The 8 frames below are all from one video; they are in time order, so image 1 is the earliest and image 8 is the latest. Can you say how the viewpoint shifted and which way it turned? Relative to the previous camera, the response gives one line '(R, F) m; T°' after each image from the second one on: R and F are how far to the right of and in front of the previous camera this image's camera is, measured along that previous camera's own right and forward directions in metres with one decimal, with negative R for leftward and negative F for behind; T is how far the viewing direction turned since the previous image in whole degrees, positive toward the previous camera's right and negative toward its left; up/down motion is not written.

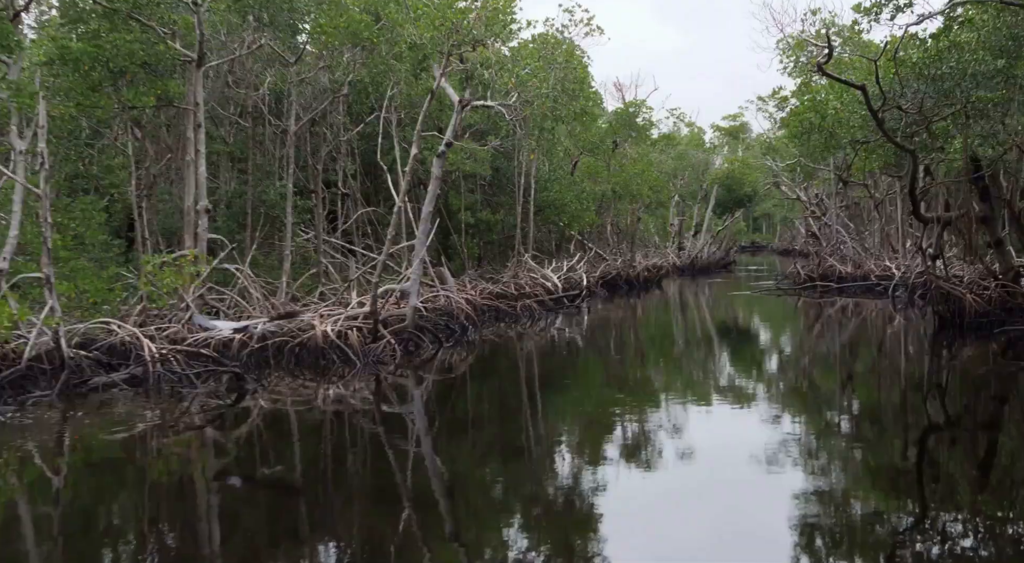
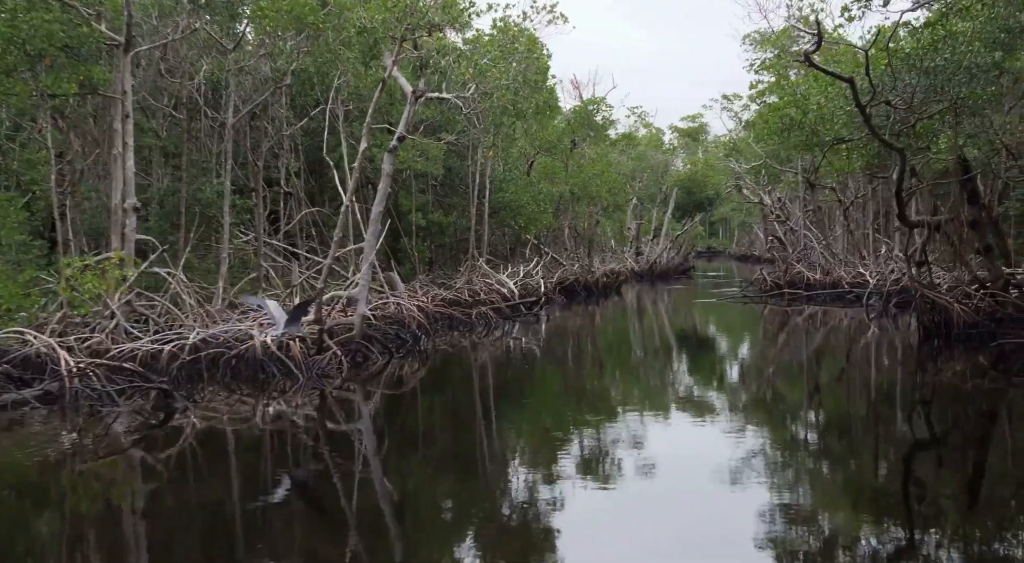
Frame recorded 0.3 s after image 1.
(-0.1, +1.1) m; +3°
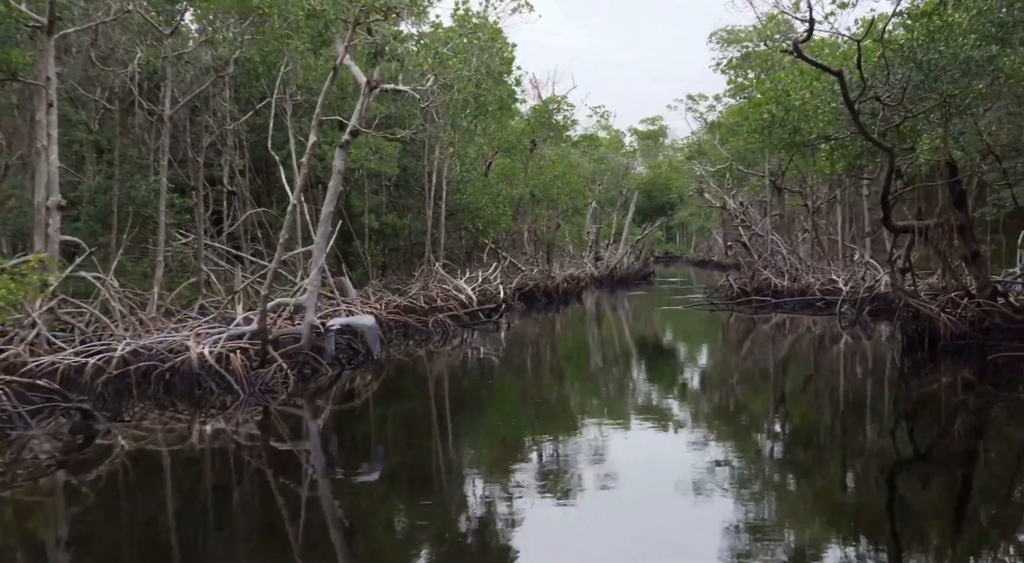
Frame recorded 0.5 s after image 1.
(-0.1, +0.9) m; +3°
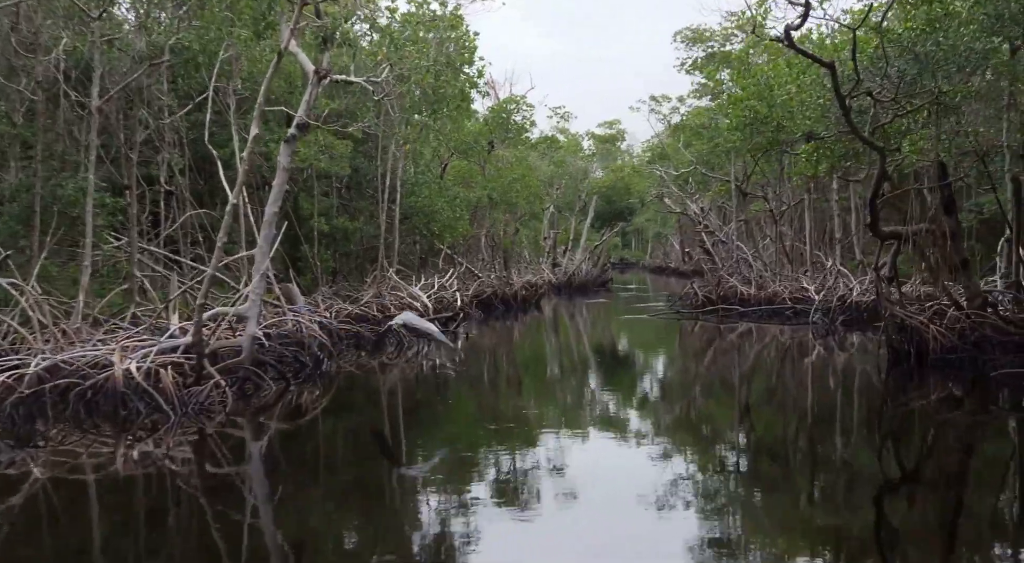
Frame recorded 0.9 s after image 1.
(-0.1, +0.9) m; +3°
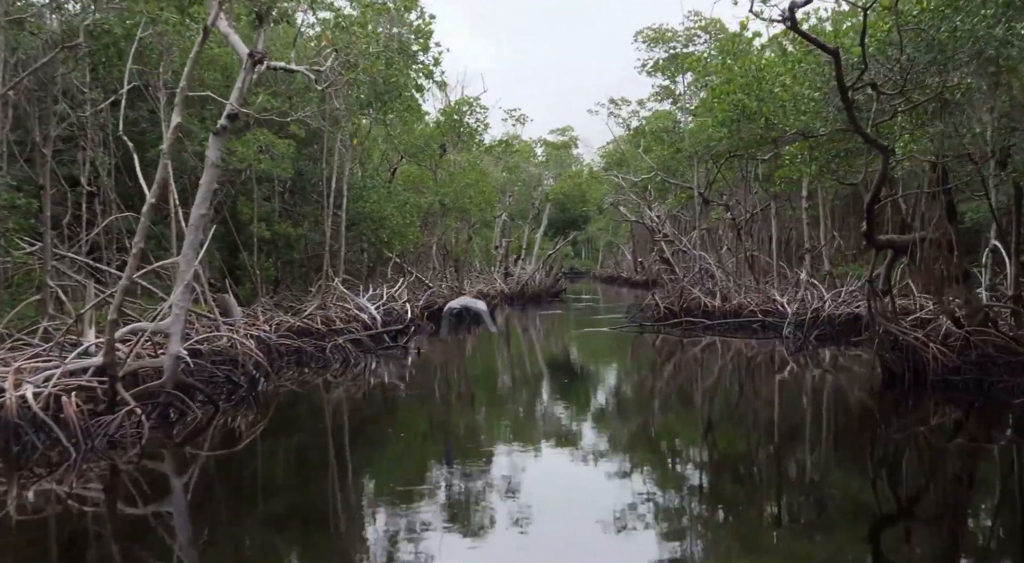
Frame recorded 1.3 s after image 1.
(-0.1, +1.2) m; +3°
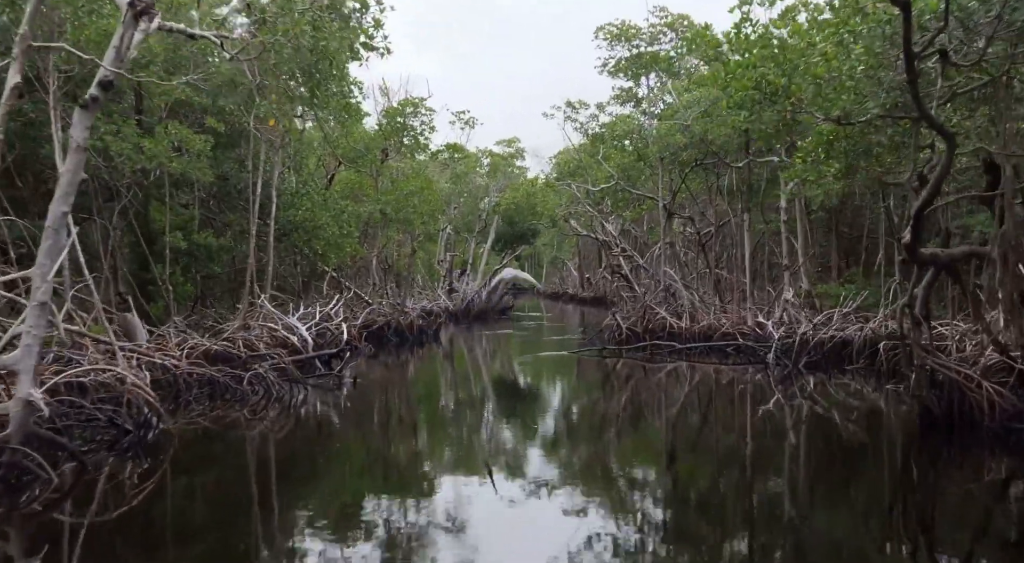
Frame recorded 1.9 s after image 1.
(-0.2, +2.1) m; +4°
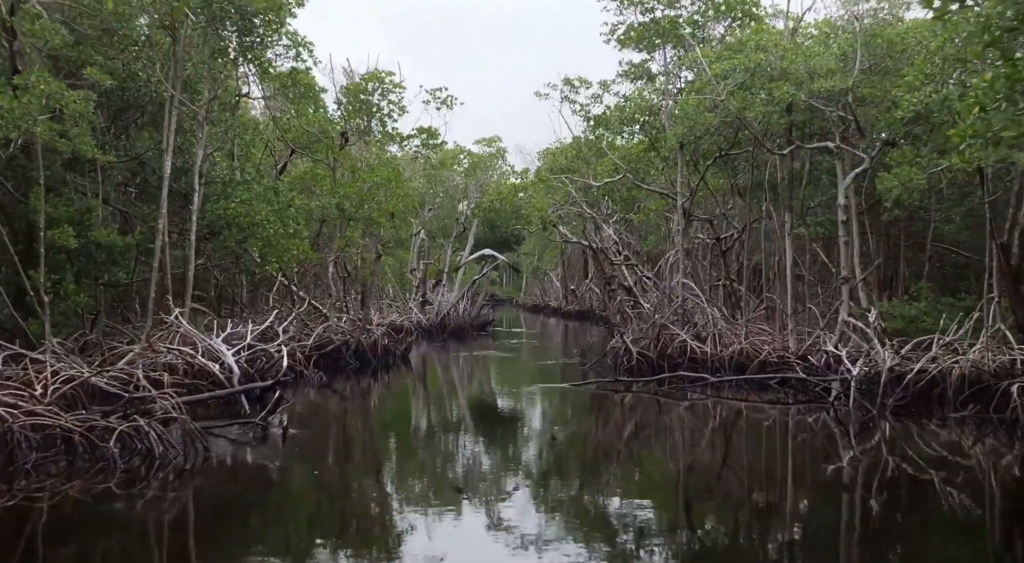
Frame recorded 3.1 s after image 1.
(-0.2, +3.6) m; +2°
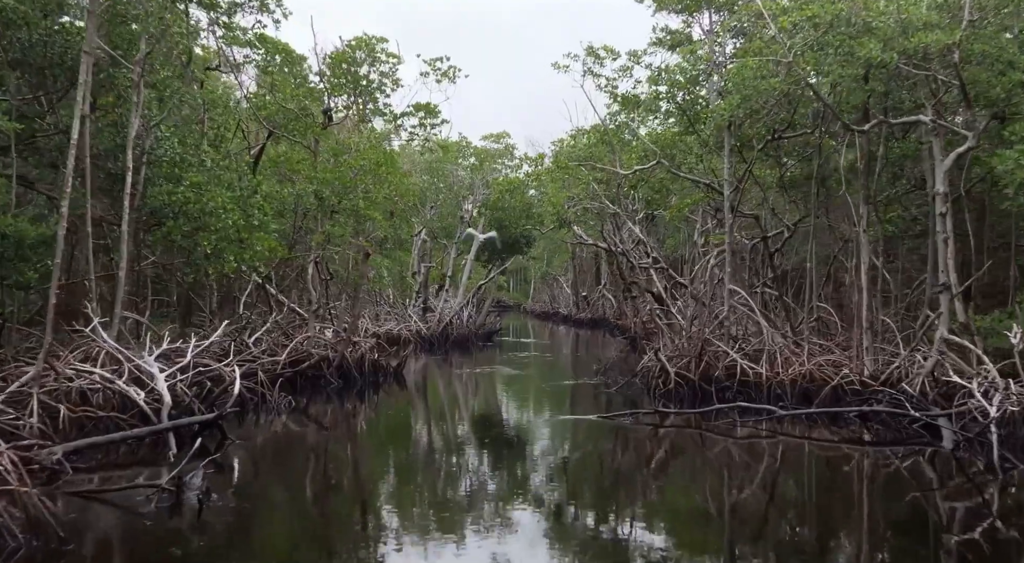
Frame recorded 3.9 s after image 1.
(-0.1, +2.8) m; 0°
